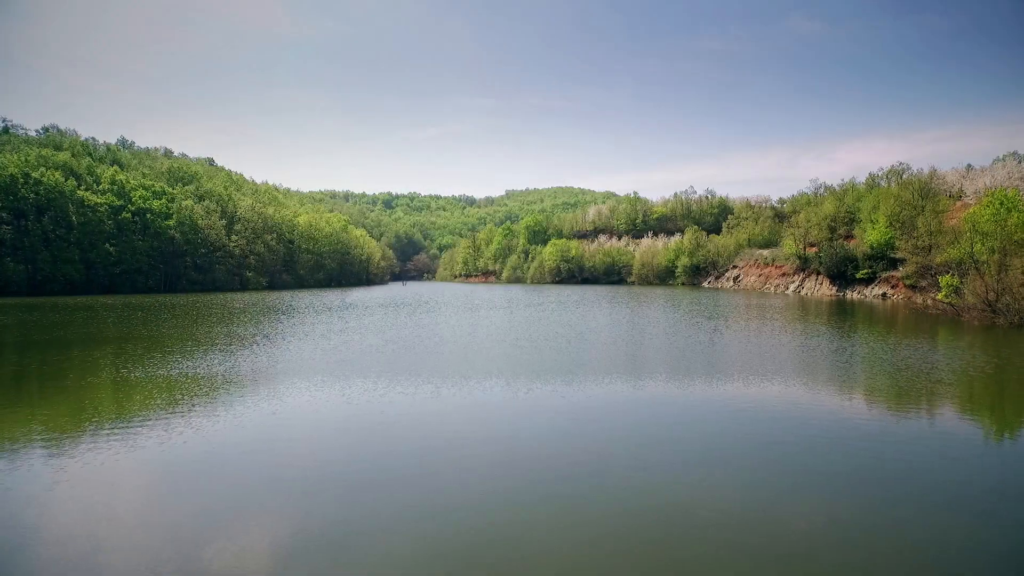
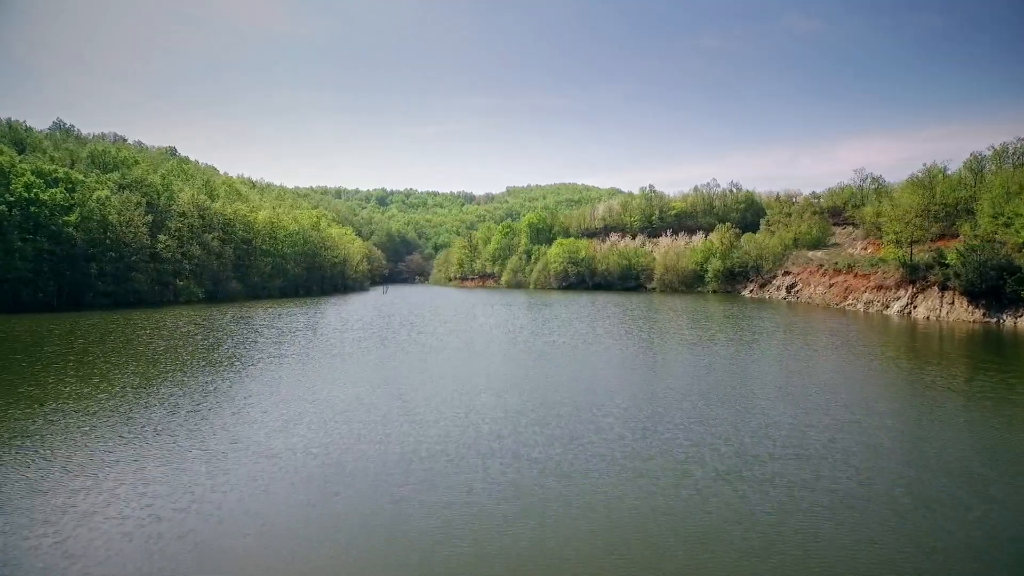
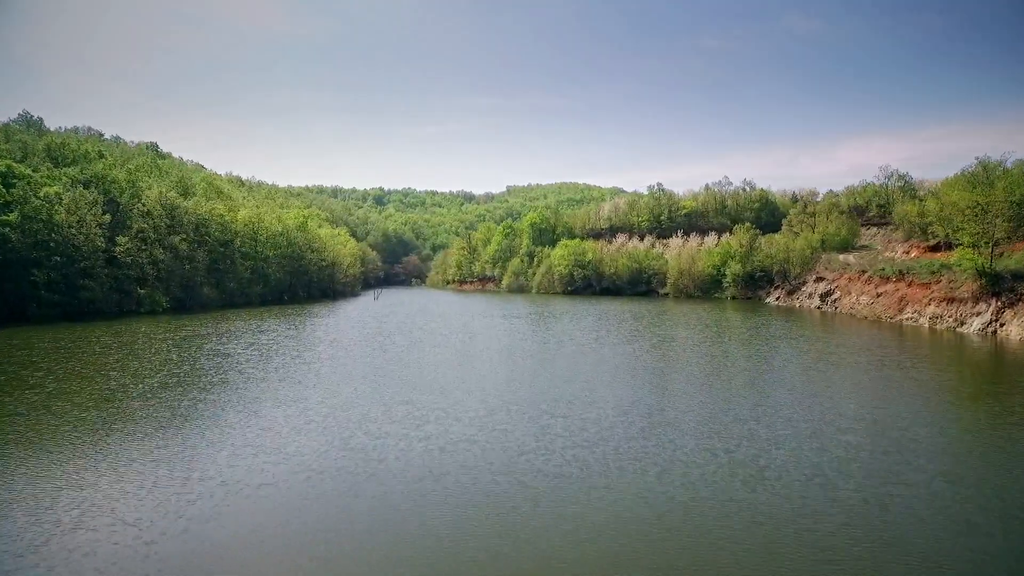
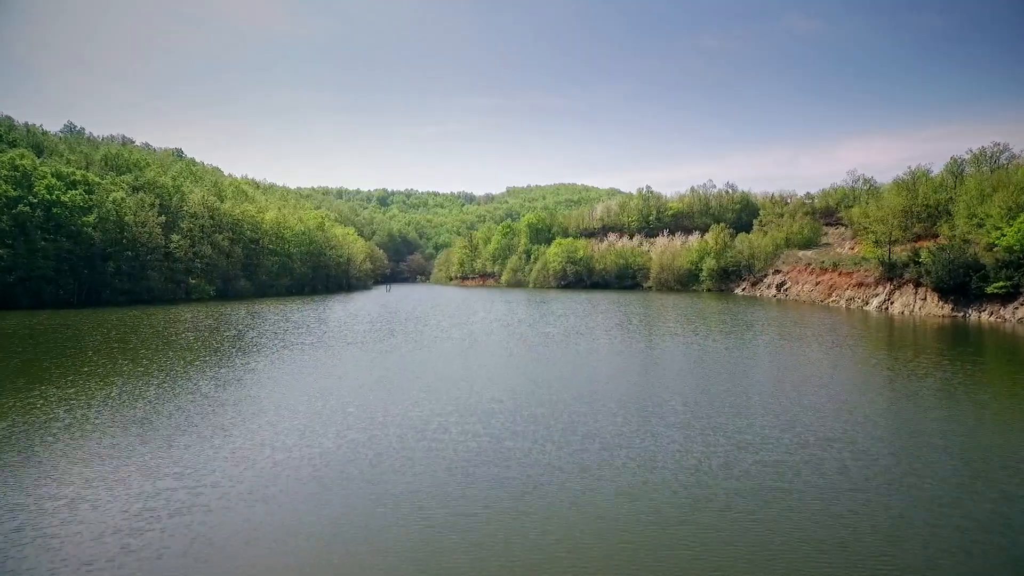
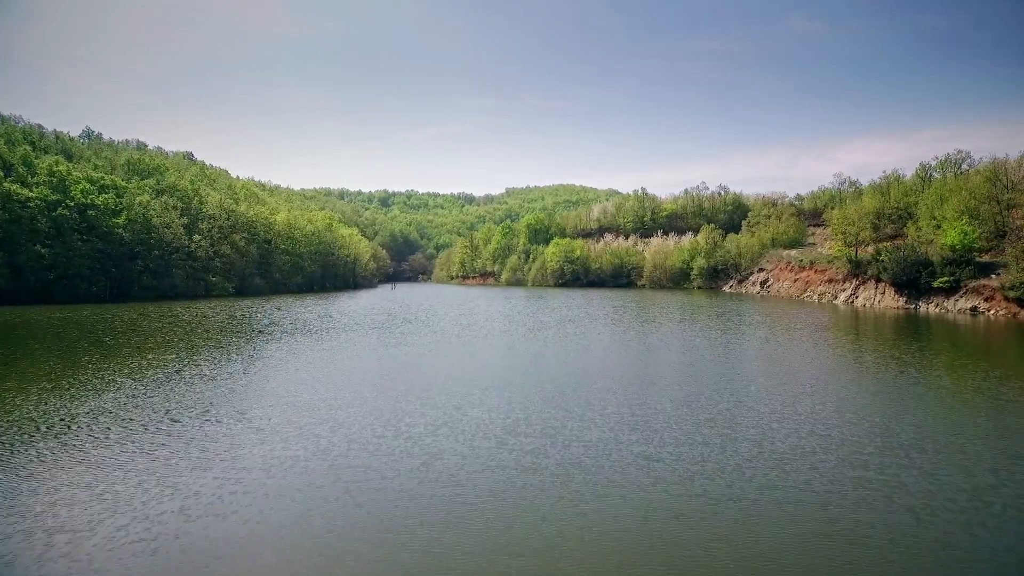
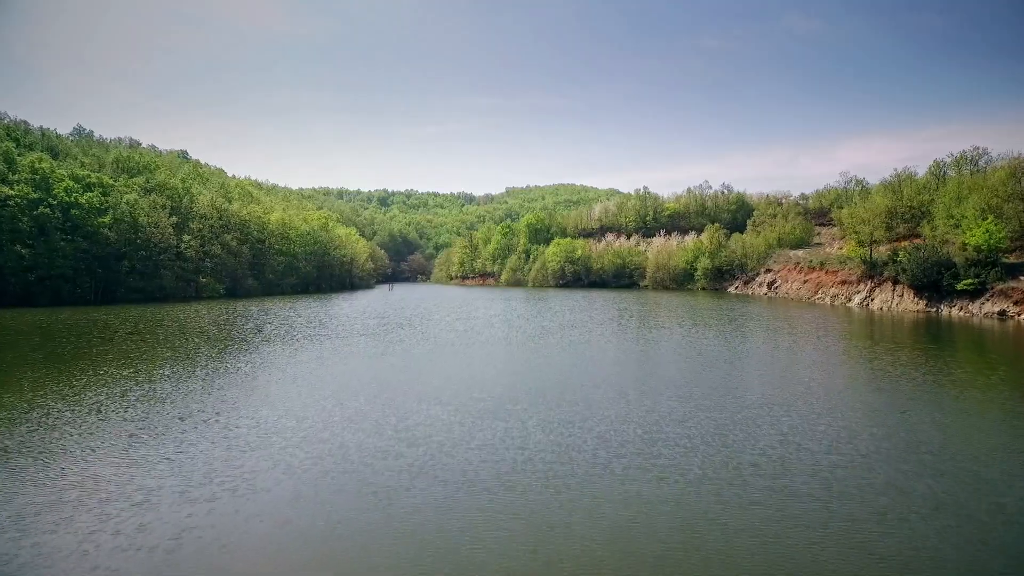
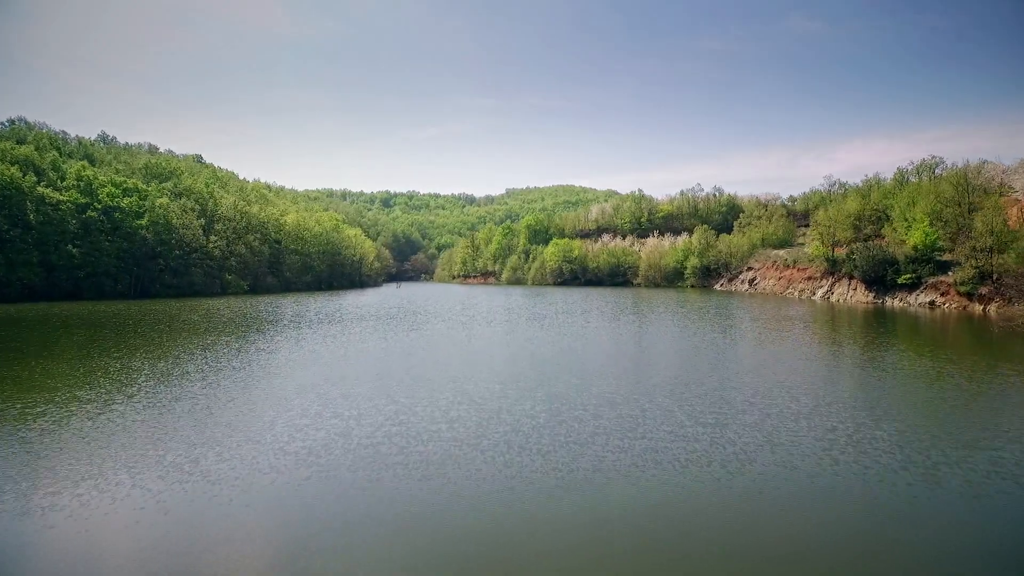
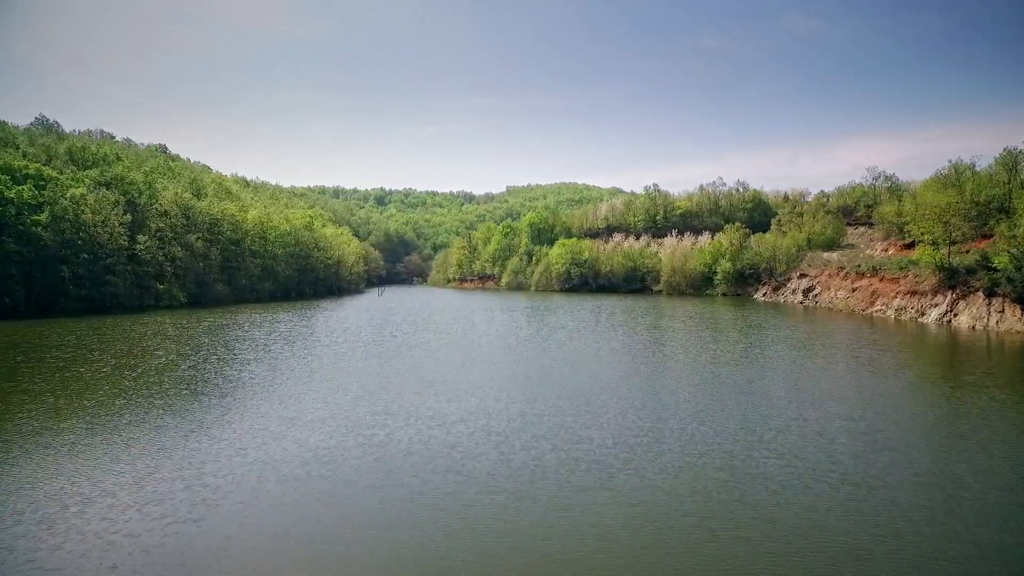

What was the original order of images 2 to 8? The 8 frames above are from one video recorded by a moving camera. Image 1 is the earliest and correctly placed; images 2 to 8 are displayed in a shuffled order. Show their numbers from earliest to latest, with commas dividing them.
7, 5, 6, 4, 2, 8, 3
